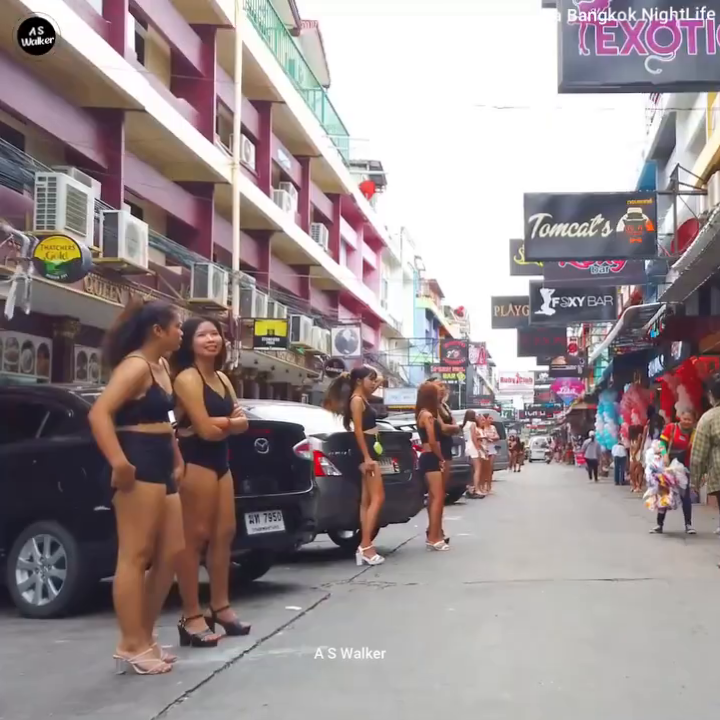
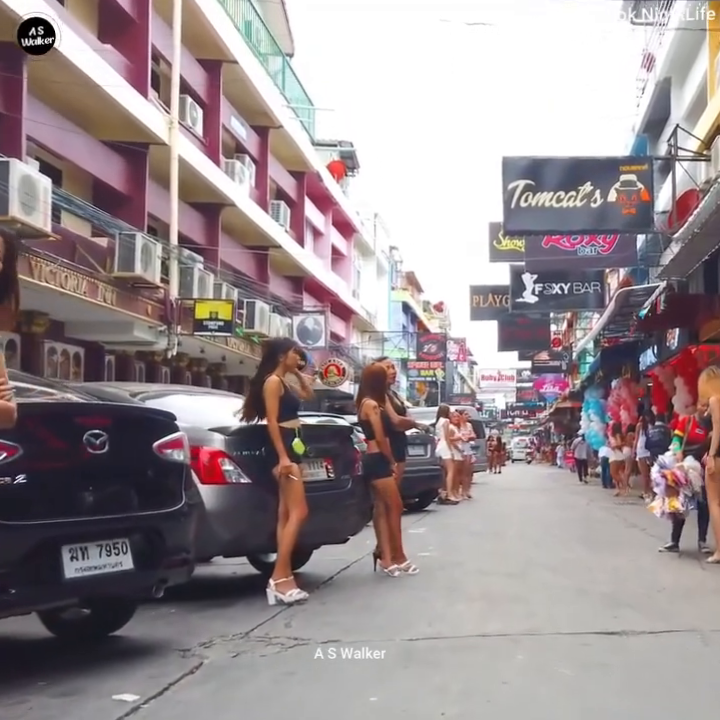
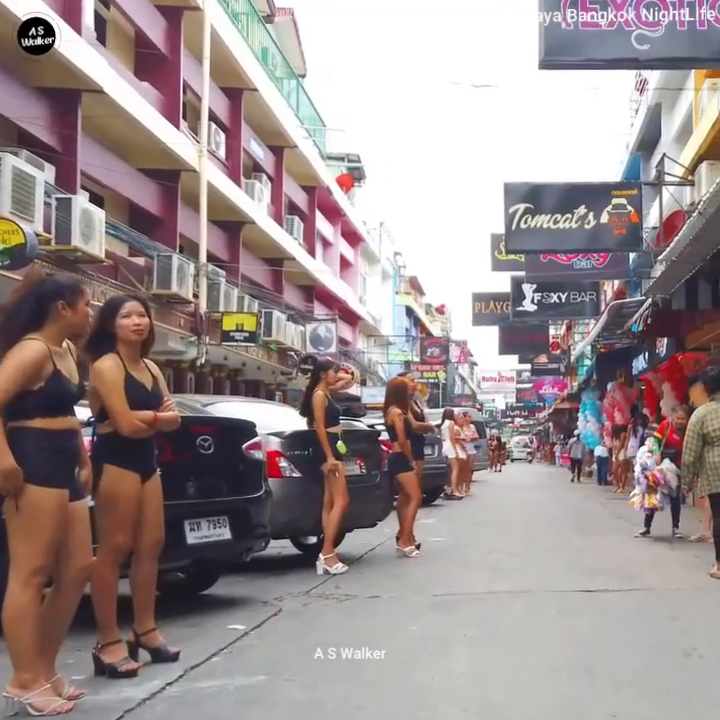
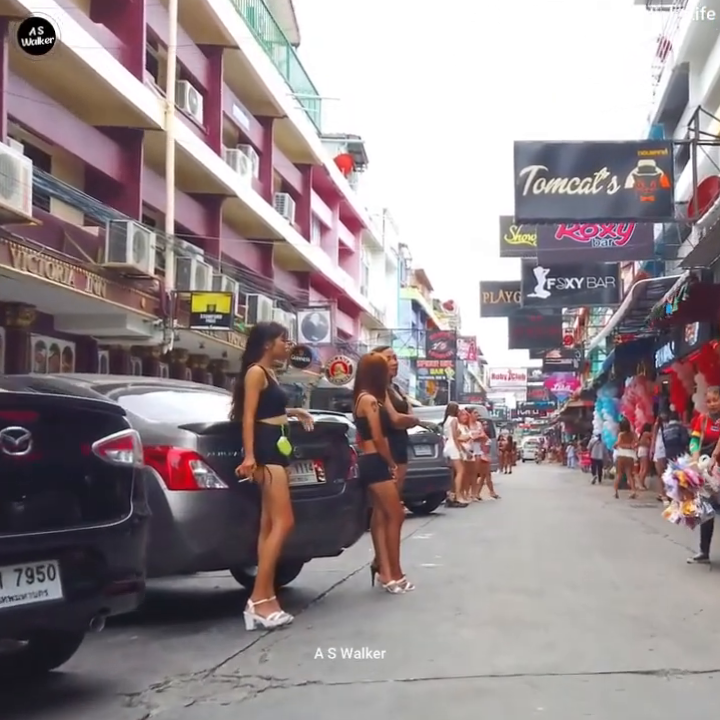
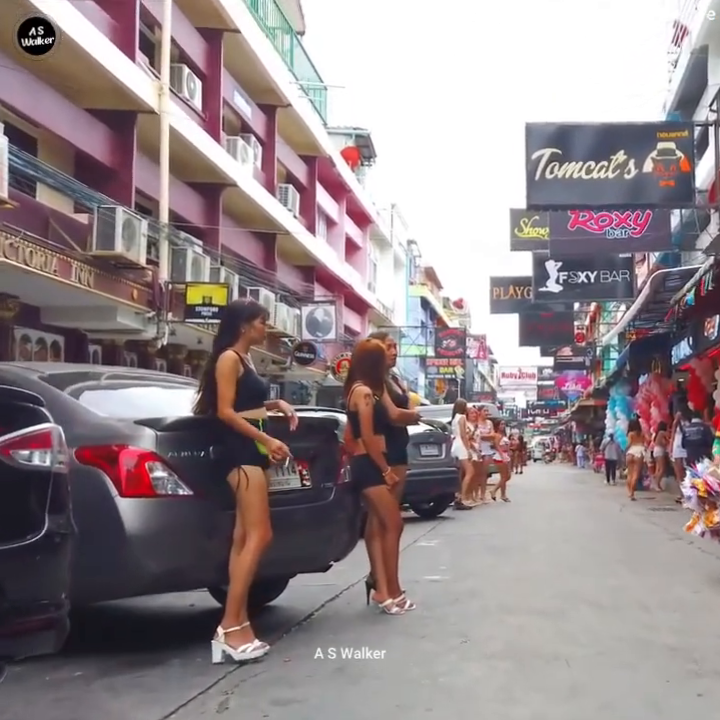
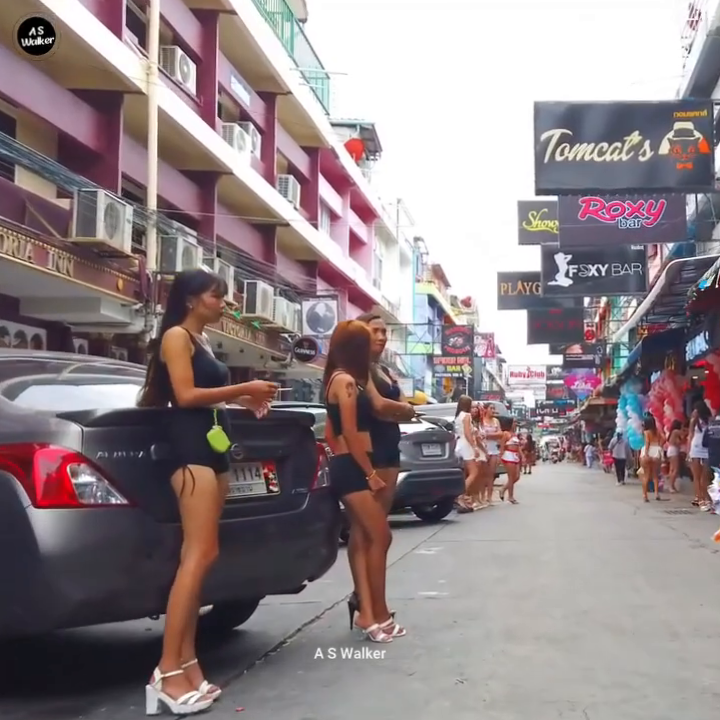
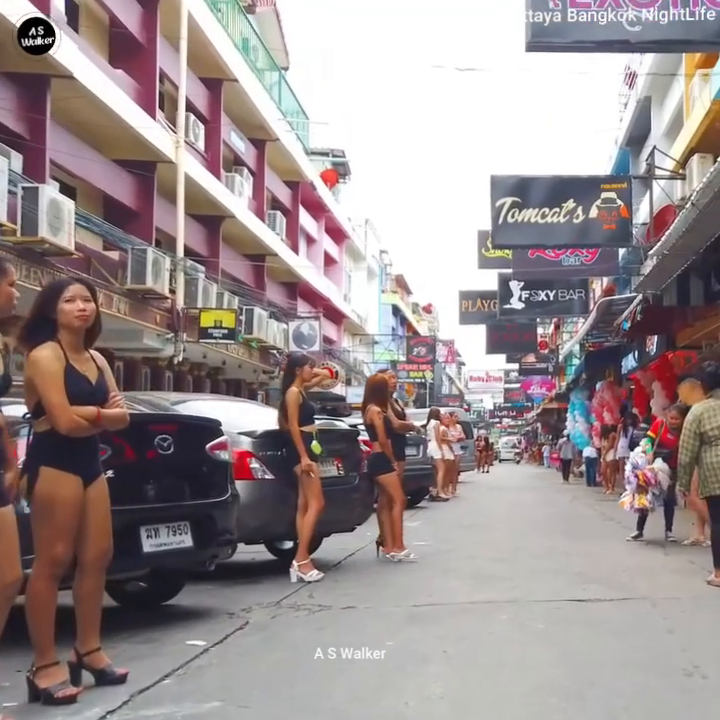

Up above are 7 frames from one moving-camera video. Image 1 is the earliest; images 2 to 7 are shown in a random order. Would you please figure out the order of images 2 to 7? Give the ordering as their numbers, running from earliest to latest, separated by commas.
3, 7, 2, 4, 5, 6
